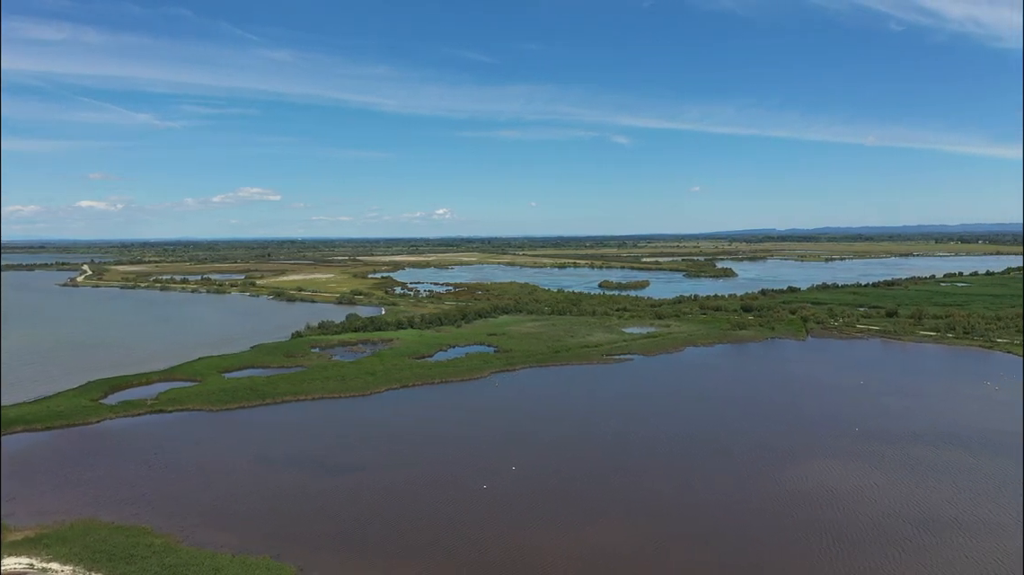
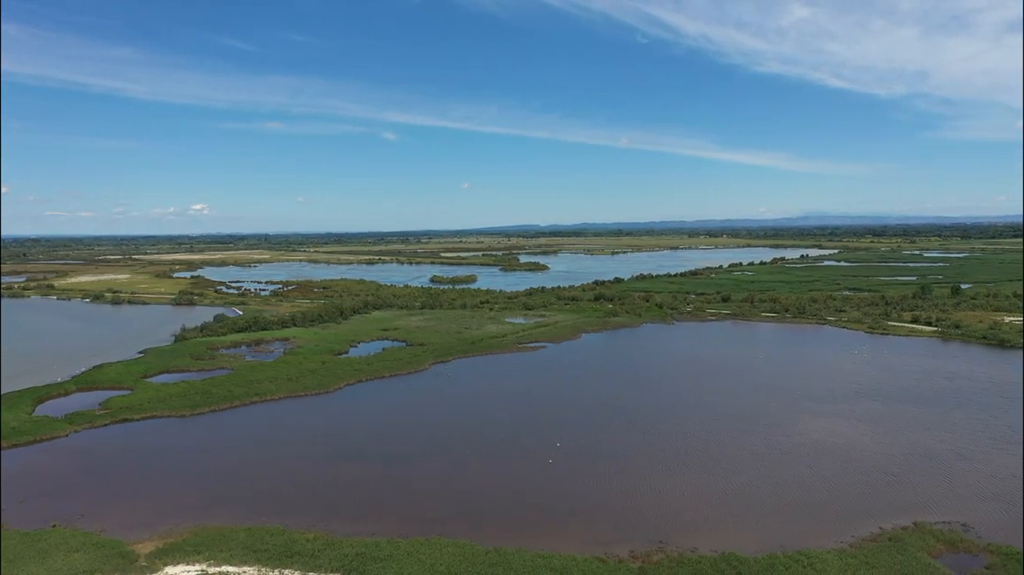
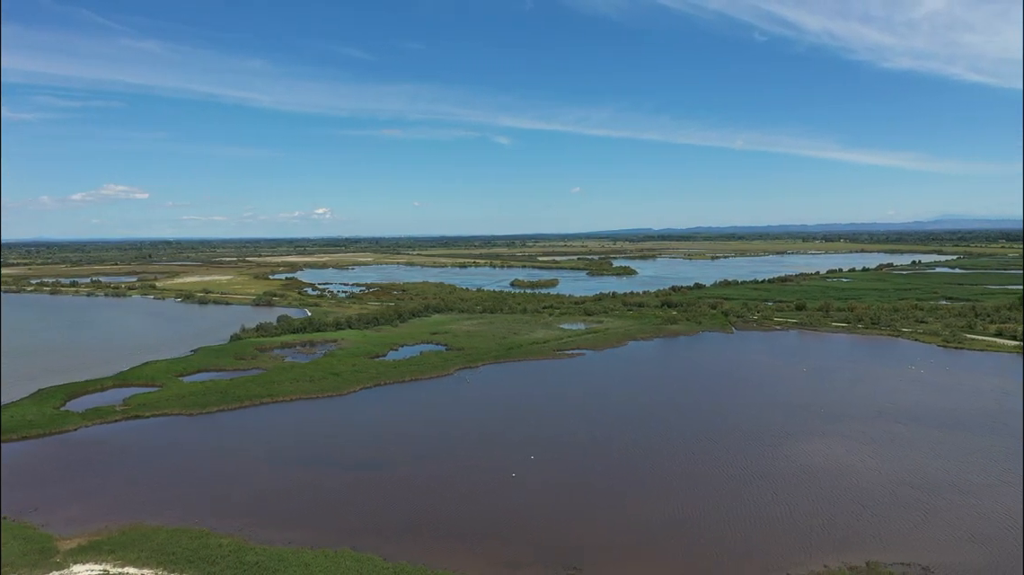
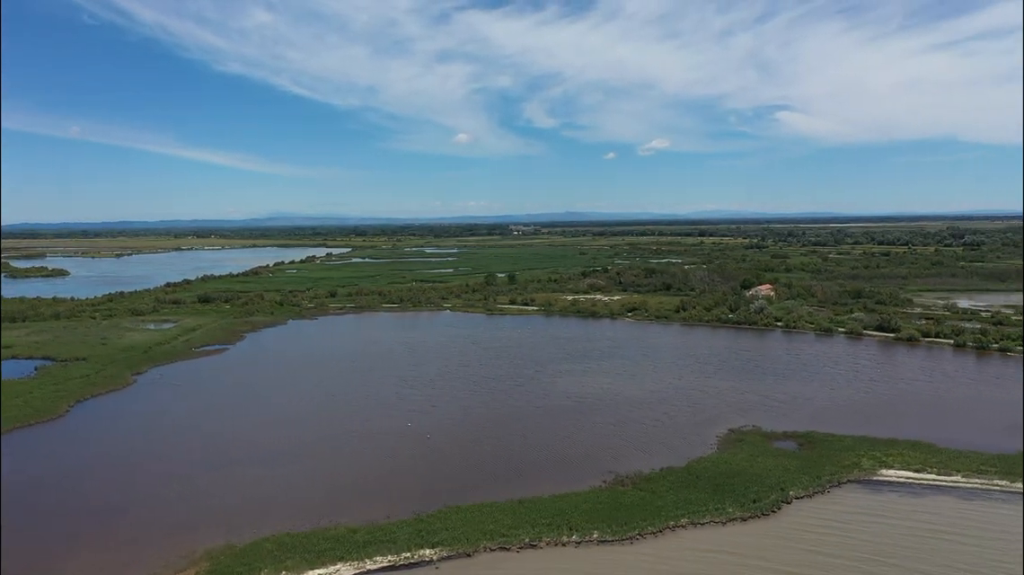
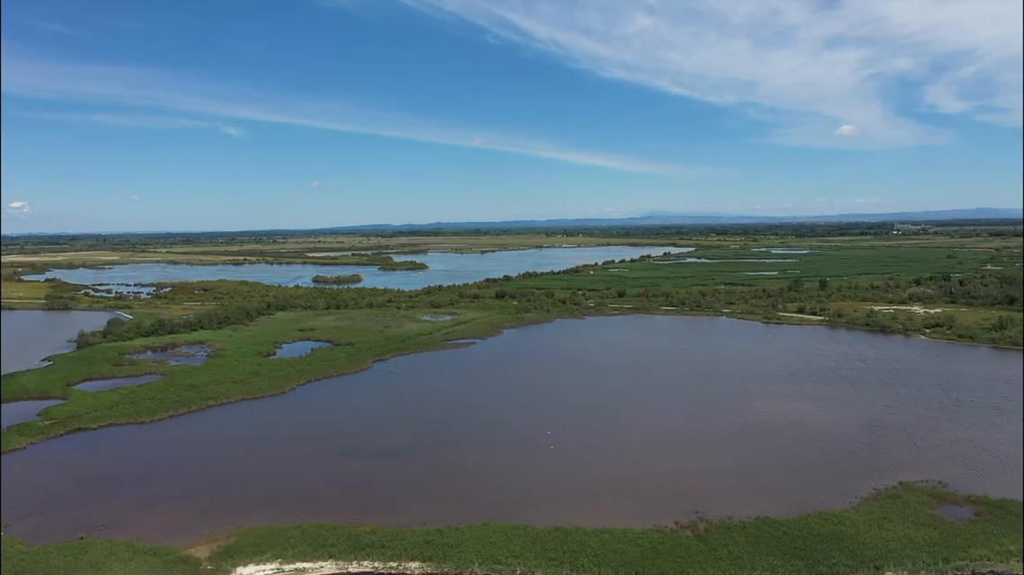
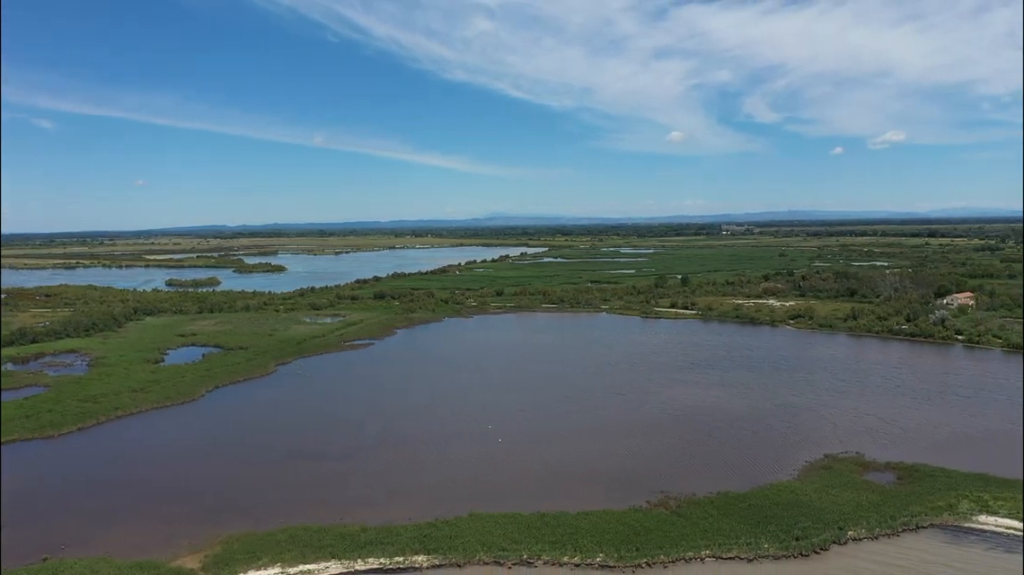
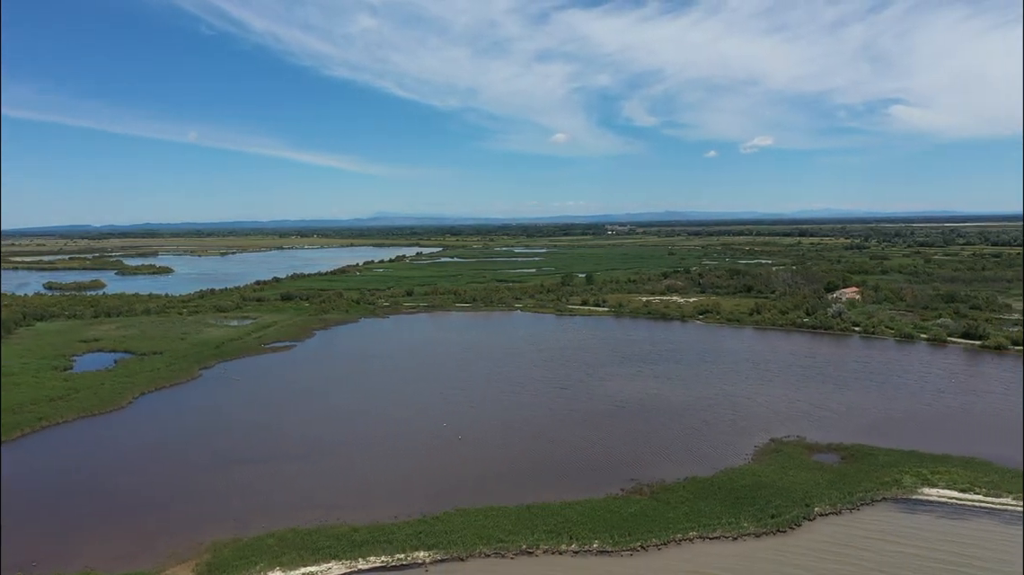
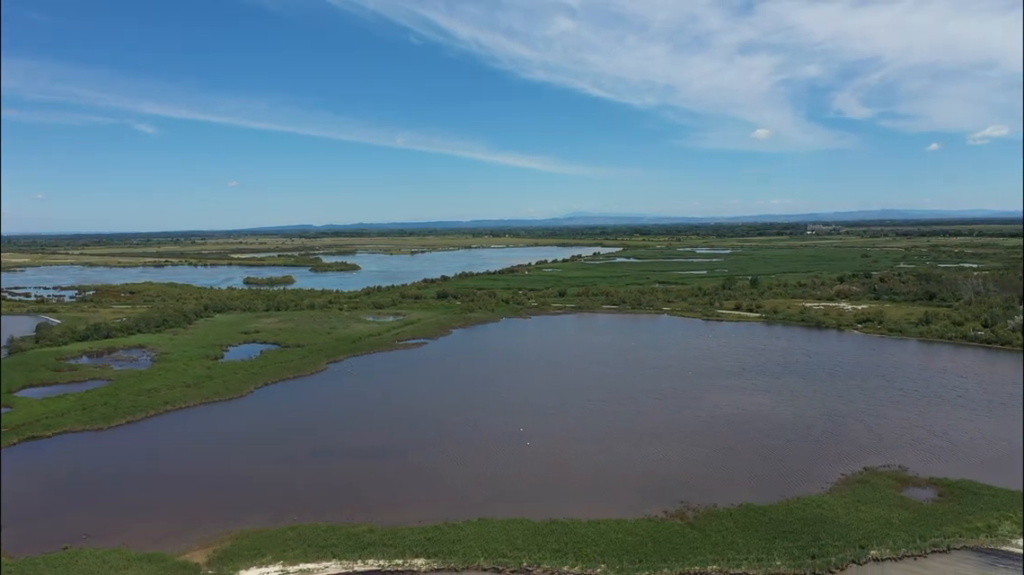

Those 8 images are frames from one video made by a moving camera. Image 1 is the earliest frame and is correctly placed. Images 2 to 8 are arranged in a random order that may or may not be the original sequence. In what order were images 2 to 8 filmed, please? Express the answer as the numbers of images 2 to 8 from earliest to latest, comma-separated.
3, 2, 5, 8, 6, 7, 4
